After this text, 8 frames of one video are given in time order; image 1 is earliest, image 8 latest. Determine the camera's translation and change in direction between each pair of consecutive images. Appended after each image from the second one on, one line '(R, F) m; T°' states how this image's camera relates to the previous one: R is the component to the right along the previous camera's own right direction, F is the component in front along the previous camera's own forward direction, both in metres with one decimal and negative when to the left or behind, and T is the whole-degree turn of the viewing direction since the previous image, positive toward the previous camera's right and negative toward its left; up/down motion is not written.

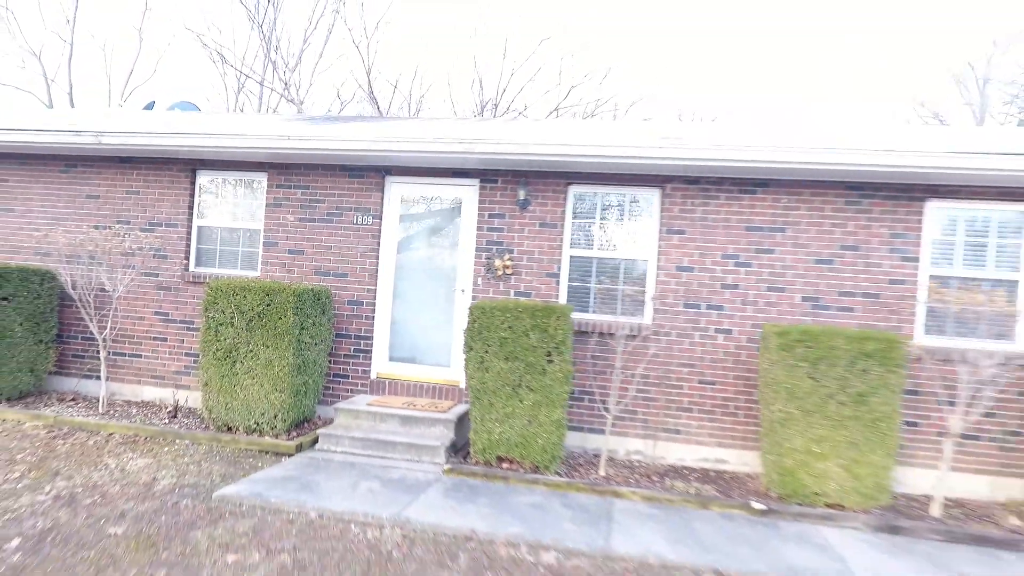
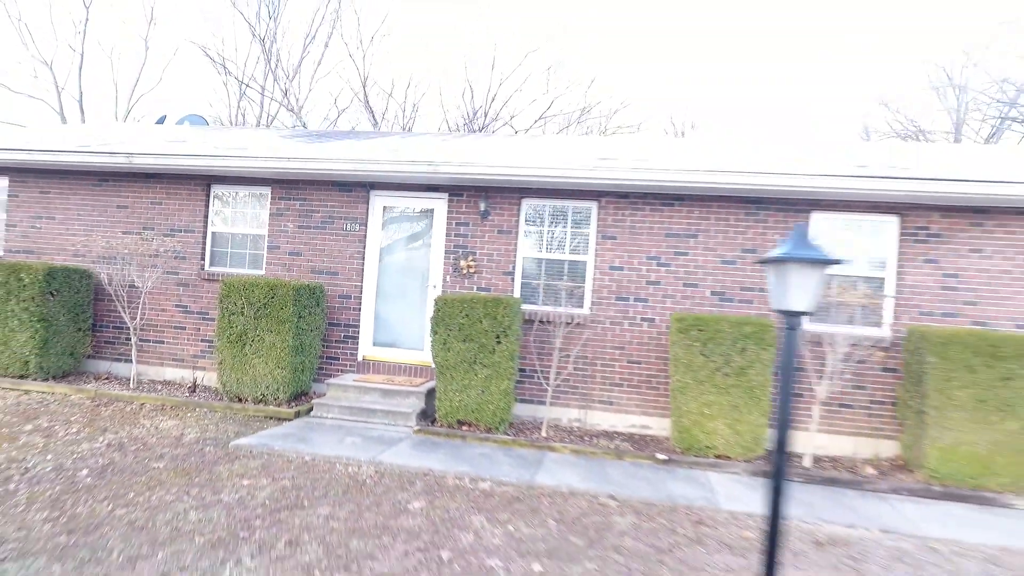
(+0.4, -1.0) m; 0°
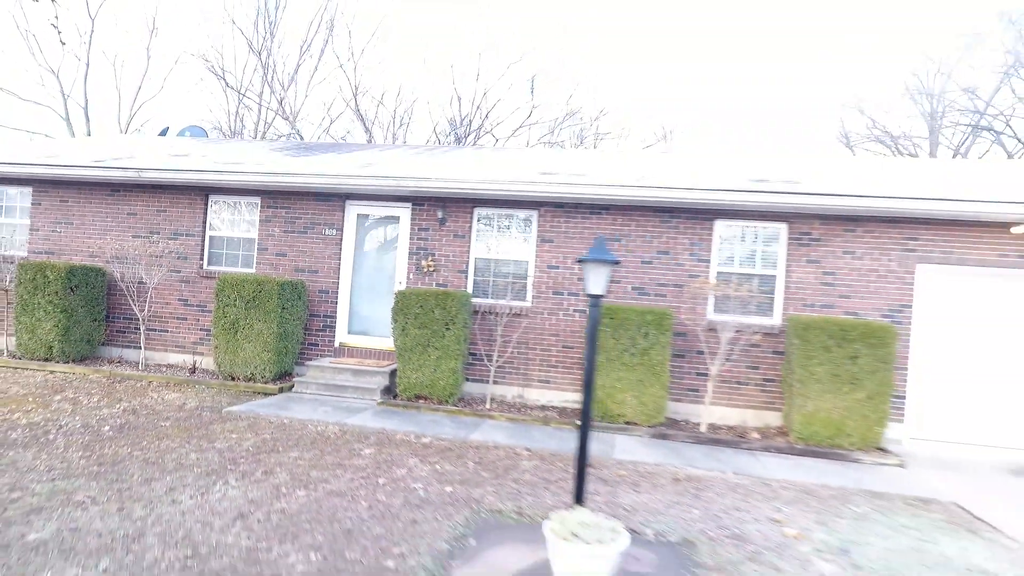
(+0.6, -1.1) m; 0°
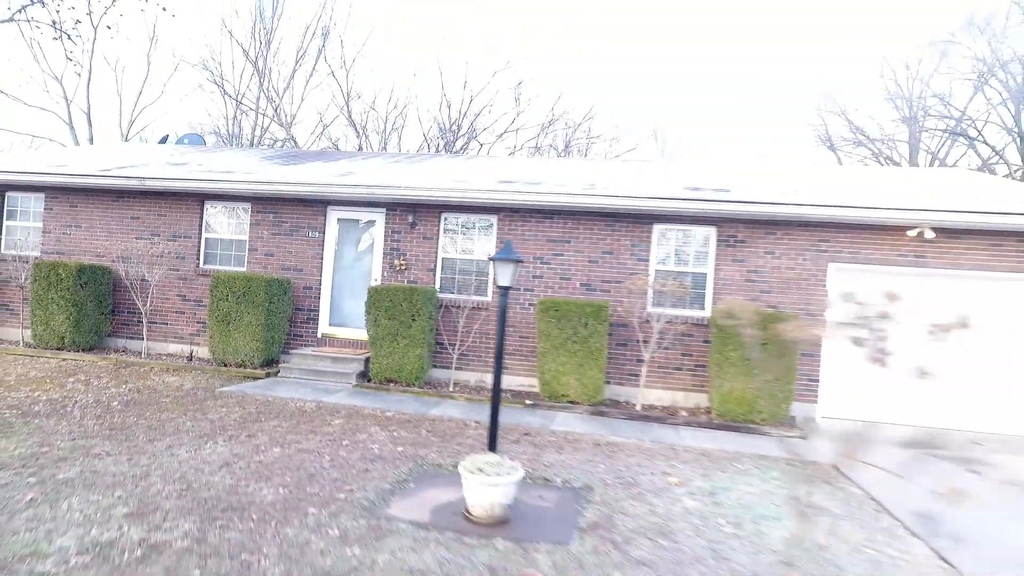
(+0.5, -0.9) m; 0°
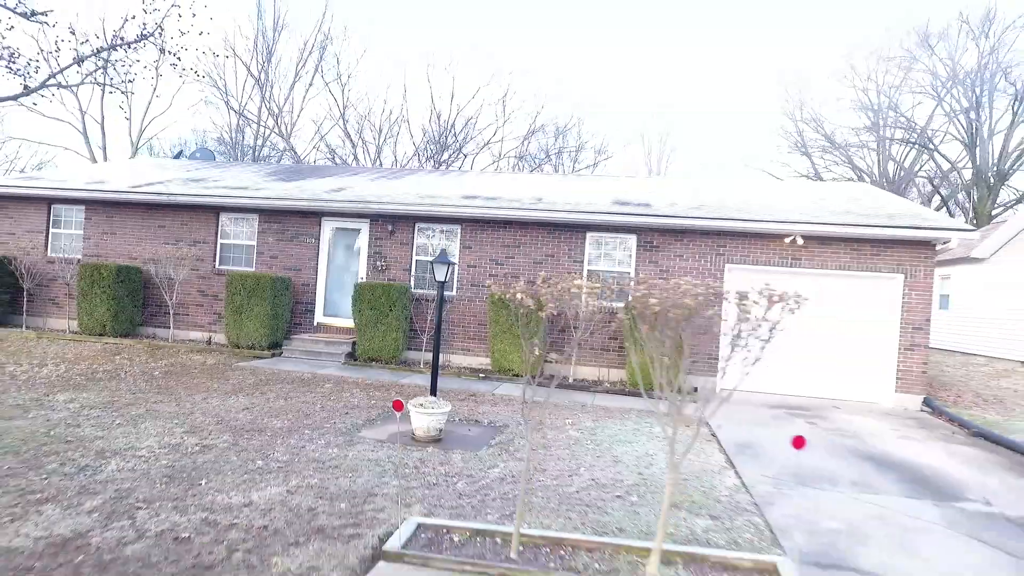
(+0.6, -1.7) m; 0°
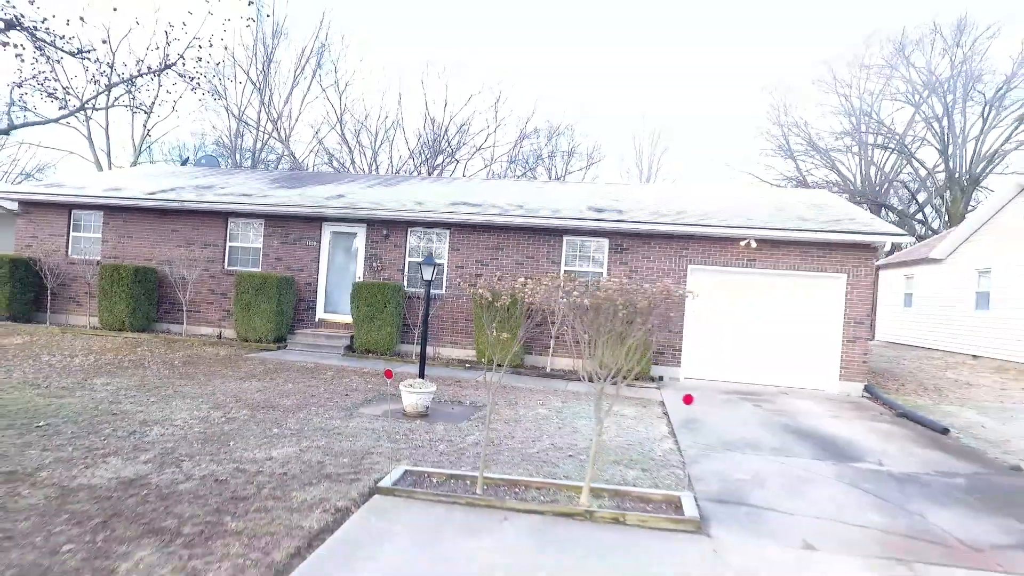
(+0.2, -0.9) m; 0°
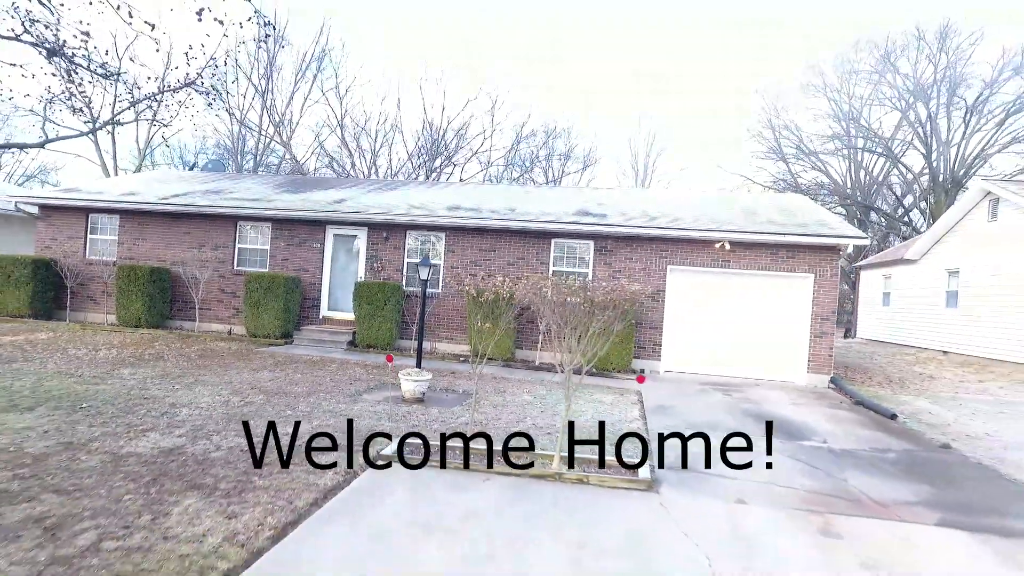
(+0.1, -0.7) m; 0°
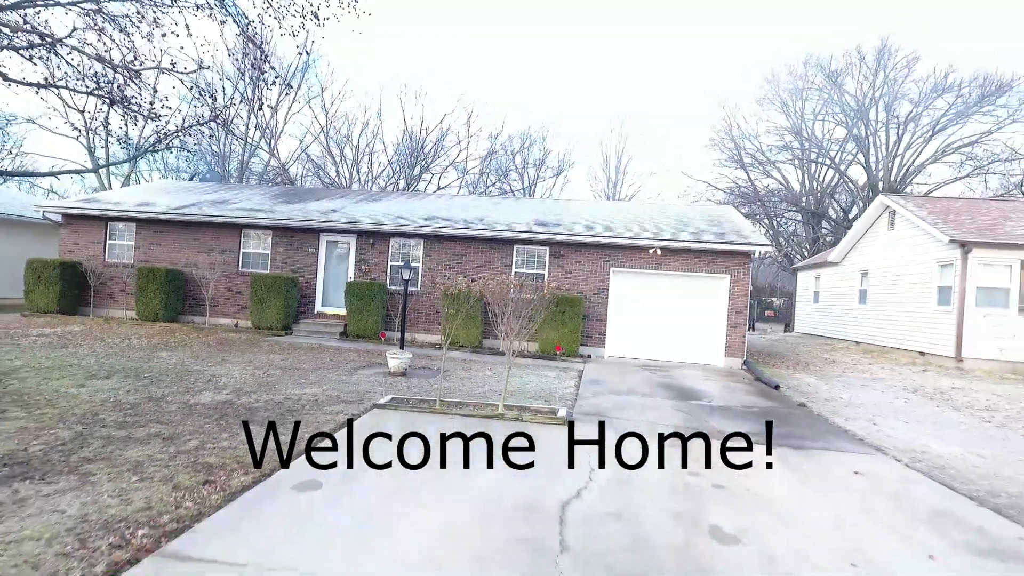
(+0.2, -2.0) m; +2°
